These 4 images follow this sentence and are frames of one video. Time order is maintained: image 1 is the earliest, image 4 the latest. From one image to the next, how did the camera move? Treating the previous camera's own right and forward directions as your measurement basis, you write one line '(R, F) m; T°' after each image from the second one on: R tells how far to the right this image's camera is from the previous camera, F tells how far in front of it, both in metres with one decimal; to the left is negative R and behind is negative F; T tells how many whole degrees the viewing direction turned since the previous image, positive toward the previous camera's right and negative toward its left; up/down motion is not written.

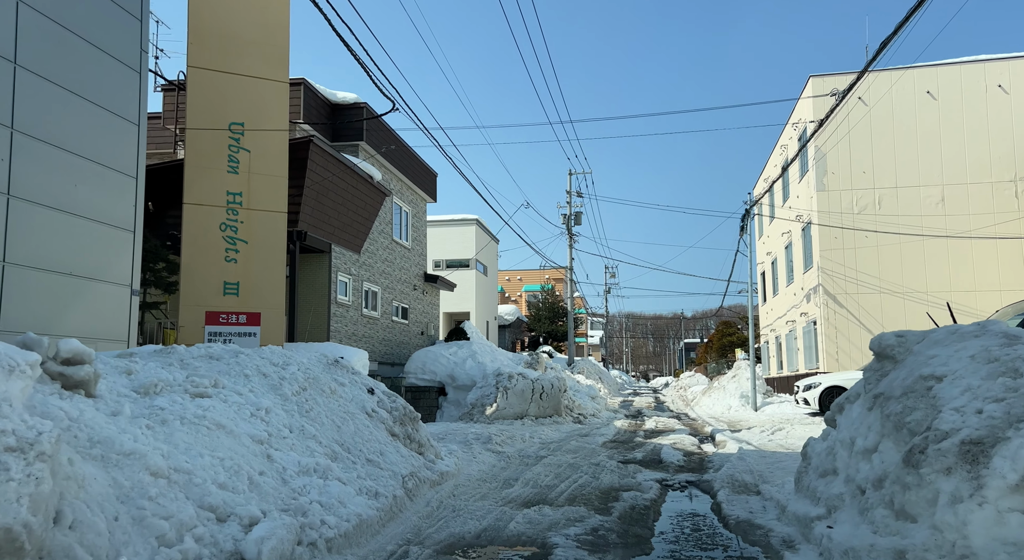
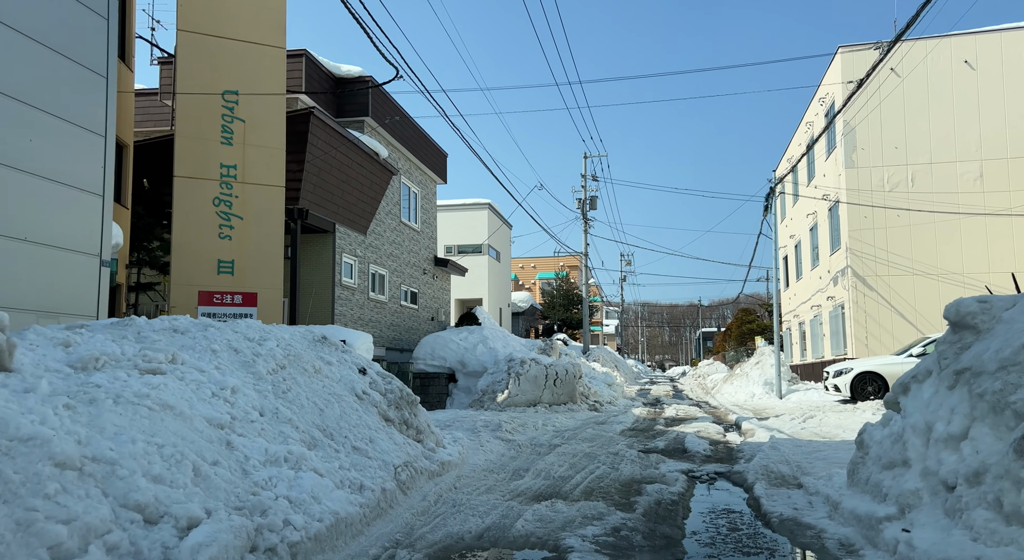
(+0.1, +1.0) m; -1°
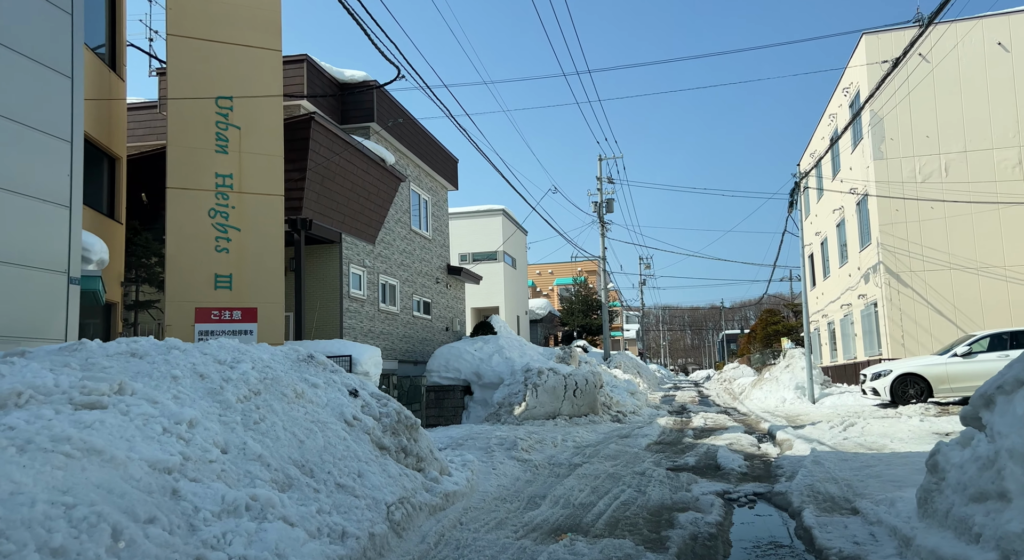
(+0.1, +0.9) m; -1°
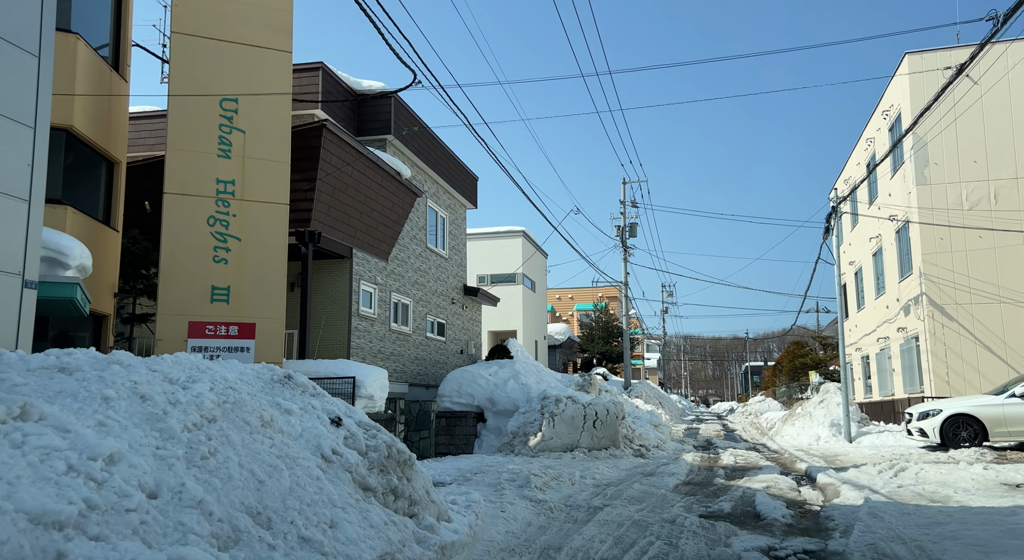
(0.0, +1.0) m; -1°
